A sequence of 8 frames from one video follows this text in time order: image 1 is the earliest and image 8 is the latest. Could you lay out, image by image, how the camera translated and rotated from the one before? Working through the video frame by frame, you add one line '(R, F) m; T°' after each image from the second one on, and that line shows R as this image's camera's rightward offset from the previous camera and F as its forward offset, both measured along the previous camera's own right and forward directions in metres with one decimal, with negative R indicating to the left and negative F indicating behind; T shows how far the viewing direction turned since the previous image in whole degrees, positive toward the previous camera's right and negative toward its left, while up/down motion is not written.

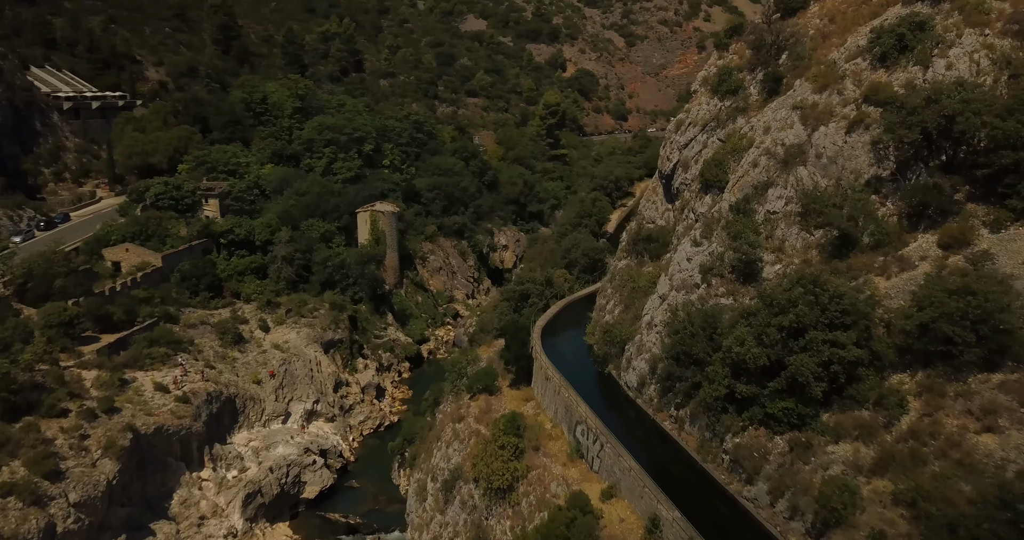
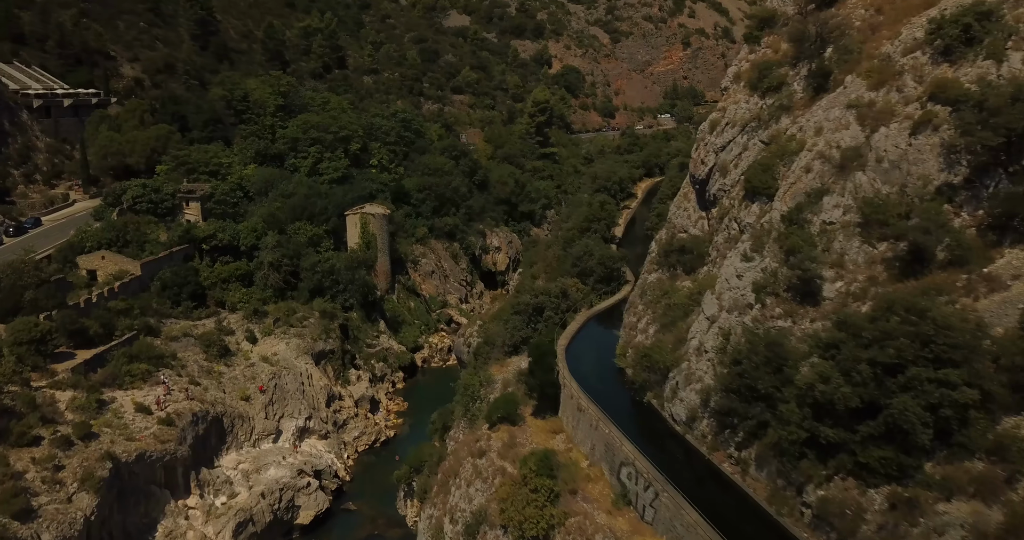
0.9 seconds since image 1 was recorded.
(-0.8, +1.5) m; +1°
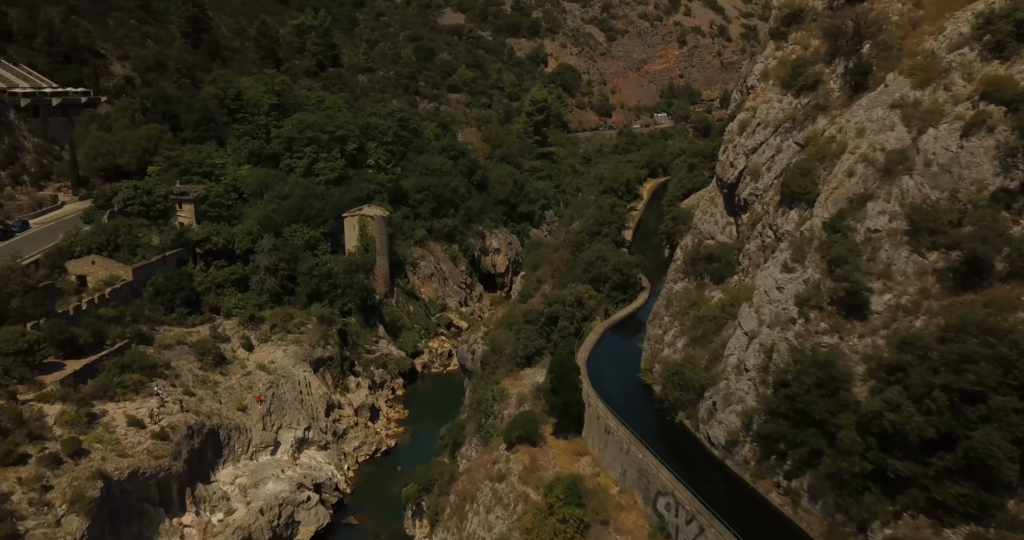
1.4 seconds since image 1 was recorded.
(-0.5, +0.9) m; +1°
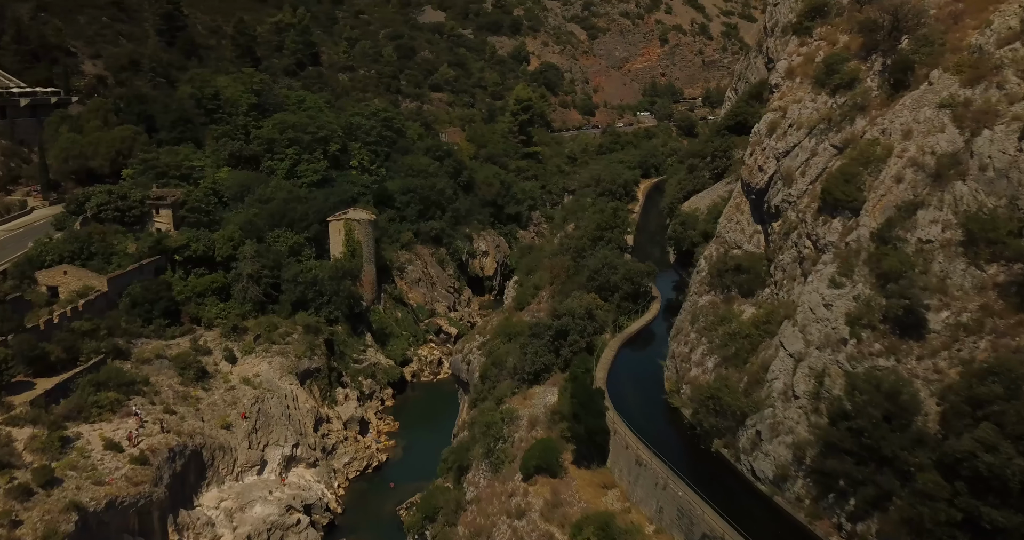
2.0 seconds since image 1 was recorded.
(-0.6, +1.1) m; +2°
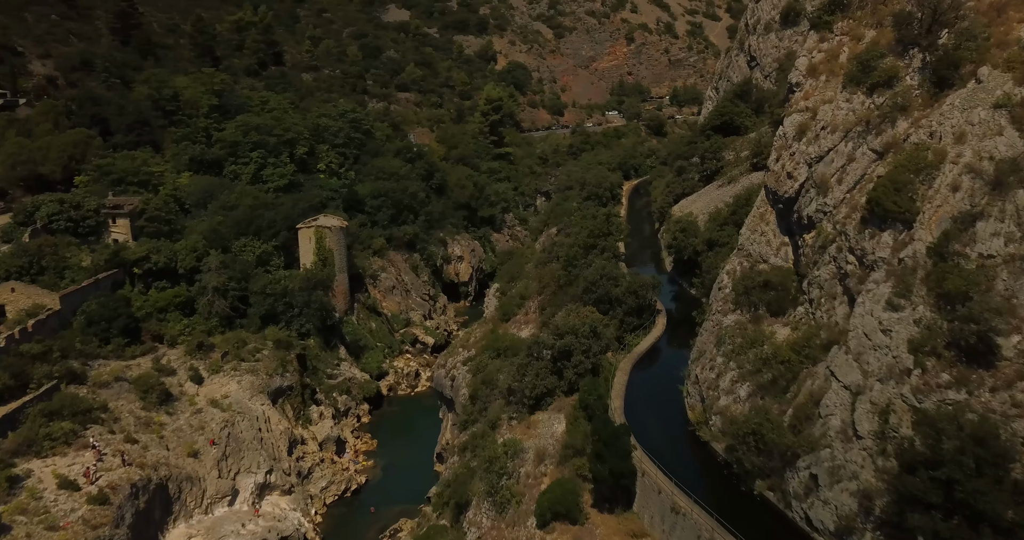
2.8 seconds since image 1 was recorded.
(-0.7, +1.4) m; +3°
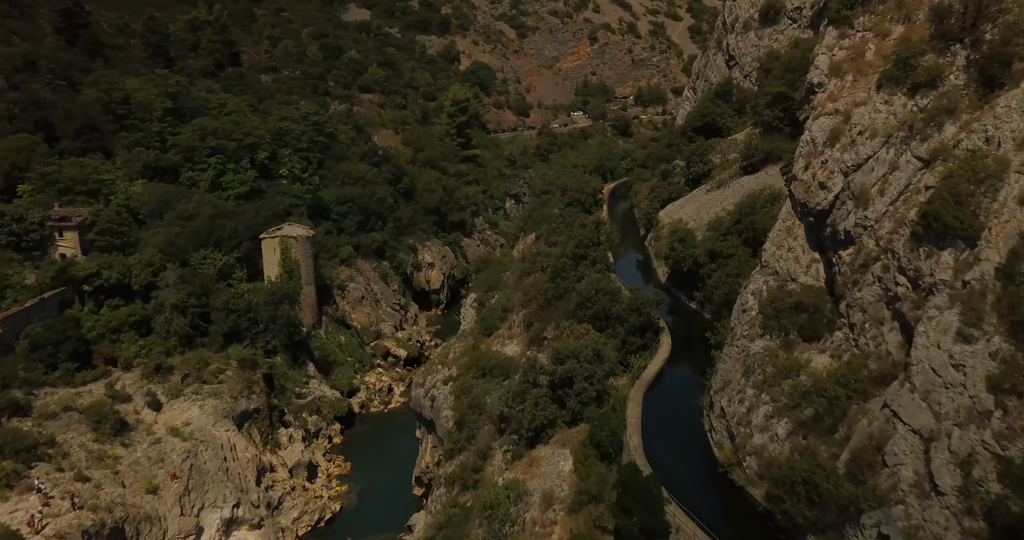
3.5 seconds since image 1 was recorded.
(-0.6, +1.4) m; +3°
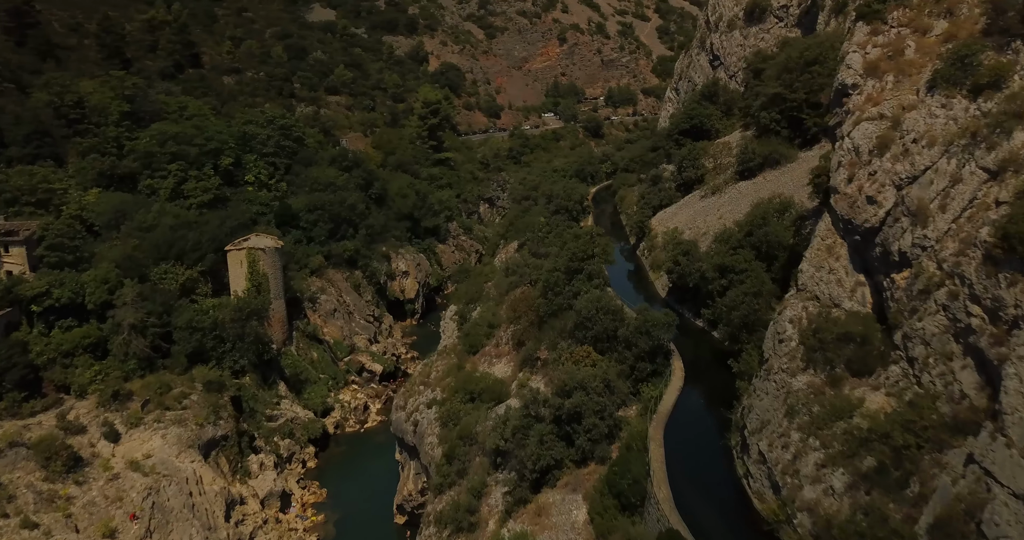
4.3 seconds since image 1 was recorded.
(-0.5, +1.5) m; +2°
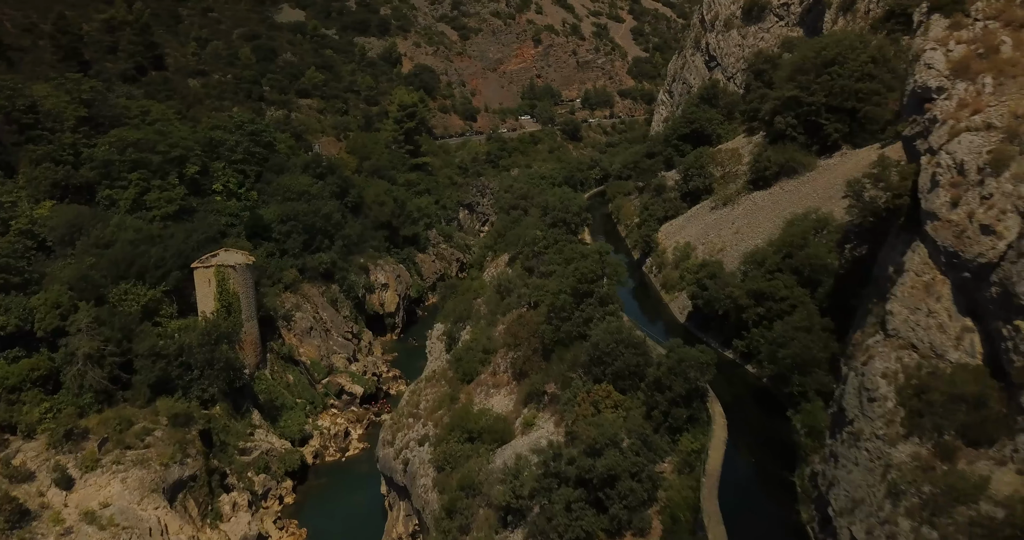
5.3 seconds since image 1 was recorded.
(-0.7, +2.0) m; +2°
